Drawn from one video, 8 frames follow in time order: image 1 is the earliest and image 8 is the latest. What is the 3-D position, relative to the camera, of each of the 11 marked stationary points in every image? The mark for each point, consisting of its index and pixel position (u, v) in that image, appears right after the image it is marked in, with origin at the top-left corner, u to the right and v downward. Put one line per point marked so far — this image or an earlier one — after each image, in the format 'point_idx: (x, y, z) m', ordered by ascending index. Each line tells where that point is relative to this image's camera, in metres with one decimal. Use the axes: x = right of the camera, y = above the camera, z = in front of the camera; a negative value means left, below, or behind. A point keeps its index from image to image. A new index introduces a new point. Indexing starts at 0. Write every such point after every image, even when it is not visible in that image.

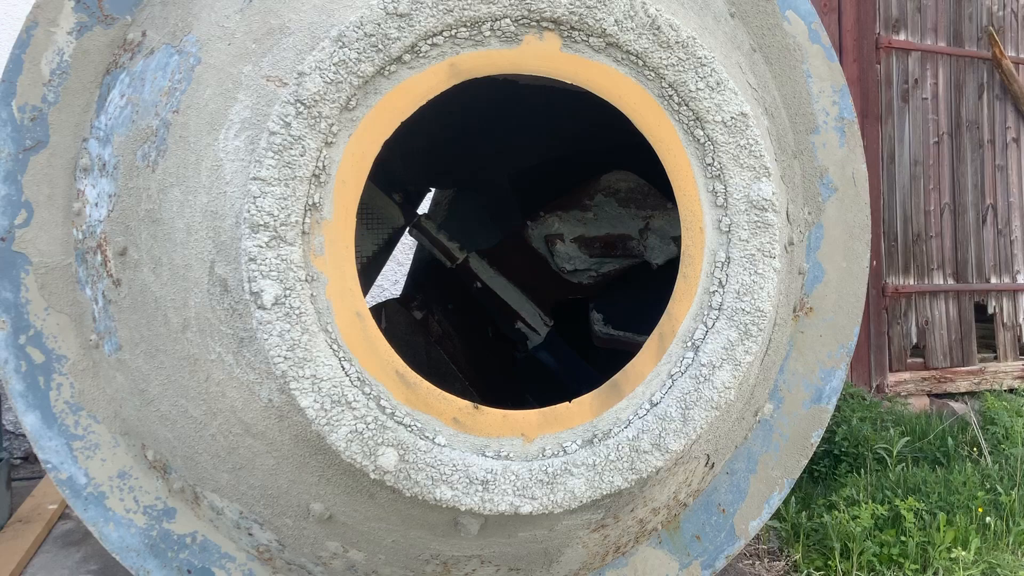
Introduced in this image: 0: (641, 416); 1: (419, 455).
0: (+0.2, -0.1, +1.1) m
1: (-0.1, -0.2, +1.0) m
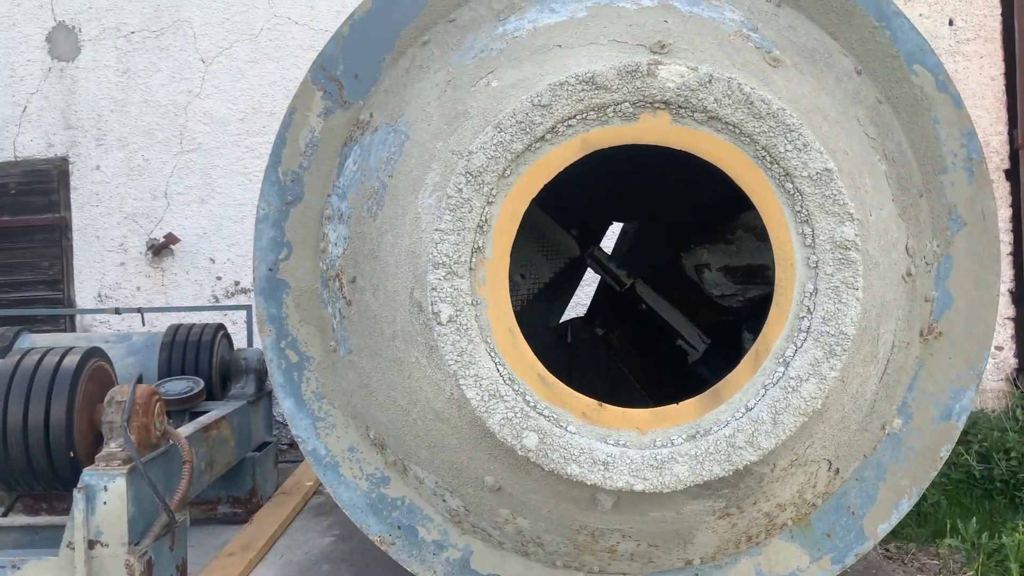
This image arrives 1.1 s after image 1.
0: (+0.3, -0.2, +1.3) m
1: (+0.1, -0.2, +1.4) m
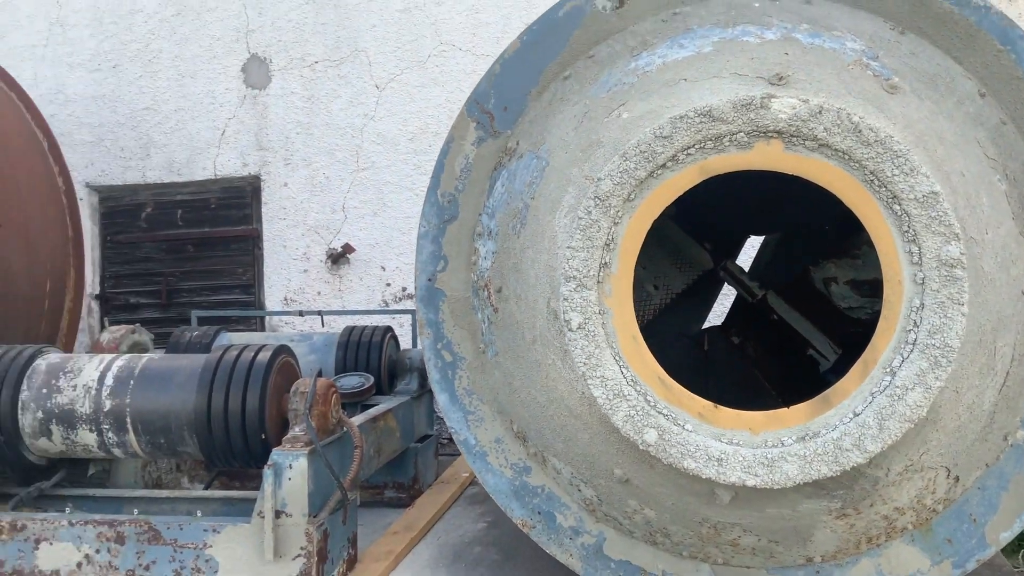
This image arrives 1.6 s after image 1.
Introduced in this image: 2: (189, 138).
0: (+0.5, -0.2, +1.5) m
1: (+0.3, -0.2, +1.5) m
2: (-1.4, +0.7, +4.1) m
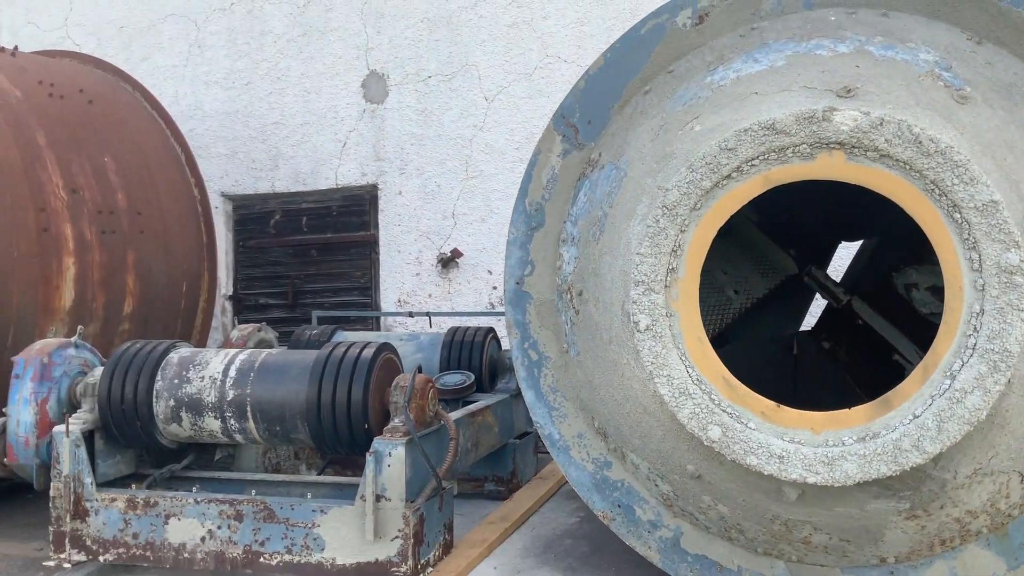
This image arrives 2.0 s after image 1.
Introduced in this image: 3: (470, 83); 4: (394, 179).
0: (+0.6, -0.2, +1.5) m
1: (+0.4, -0.2, +1.6) m
2: (-0.9, +0.6, +4.4) m
3: (-0.2, +0.9, +4.2) m
4: (-0.5, +0.5, +4.3) m
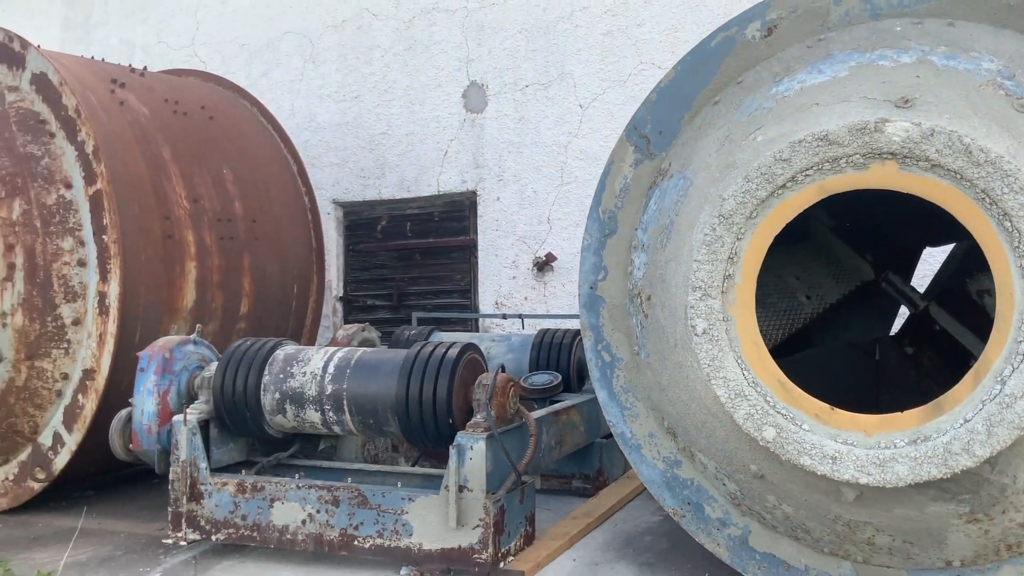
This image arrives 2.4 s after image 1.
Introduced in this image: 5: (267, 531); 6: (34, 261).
0: (+0.7, -0.2, +1.5) m
1: (+0.5, -0.3, +1.6) m
2: (-0.5, +0.6, +4.6) m
3: (+0.2, +0.9, +4.3) m
4: (-0.1, +0.5, +4.4) m
5: (-0.7, -0.7, +2.5) m
6: (-1.5, +0.1, +2.9) m
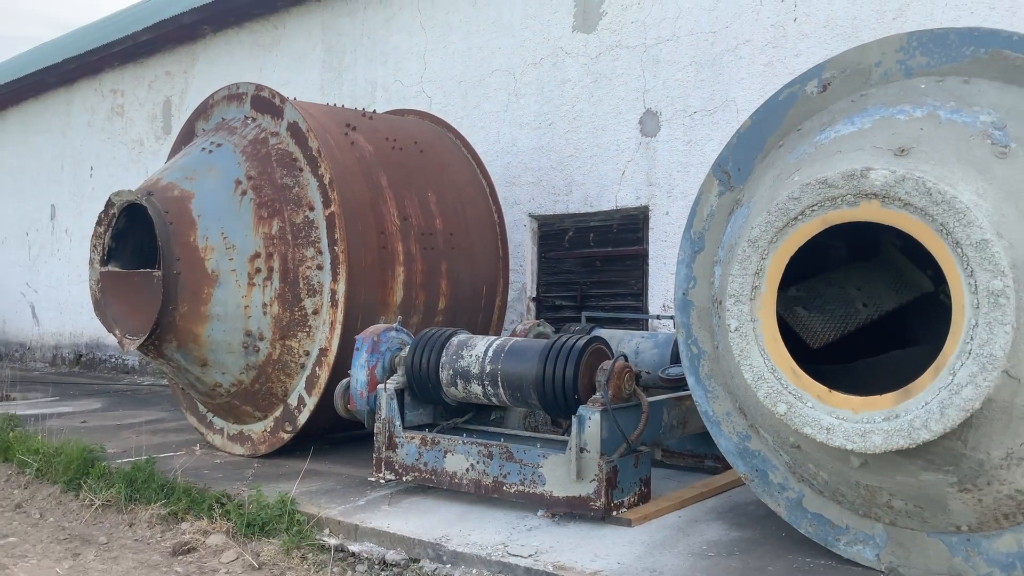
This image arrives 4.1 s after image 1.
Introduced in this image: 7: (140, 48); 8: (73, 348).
0: (+0.9, -0.3, +2.0) m
1: (+0.7, -0.3, +2.1) m
2: (+0.5, +0.6, +5.2) m
3: (+1.1, +0.9, +4.8) m
4: (+0.8, +0.5, +5.0) m
5: (-0.2, -0.7, +3.3) m
6: (-0.9, +0.1, +3.8) m
7: (-3.4, +2.2, +8.4) m
8: (-4.3, -0.6, +9.2) m
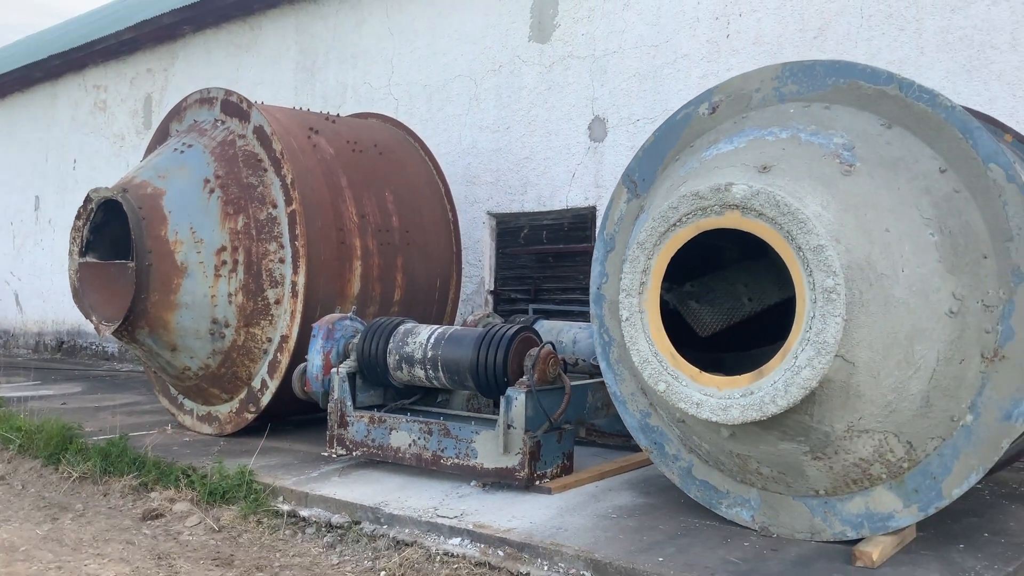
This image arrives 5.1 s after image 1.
0: (+0.6, -0.2, +2.3) m
1: (+0.4, -0.3, +2.5) m
2: (+0.2, +0.7, +5.6) m
3: (+0.9, +0.9, +5.1) m
4: (+0.6, +0.5, +5.3) m
5: (-0.5, -0.6, +3.6) m
6: (-1.2, +0.1, +4.2) m
7: (-3.6, +2.3, +8.7) m
8: (-4.6, -0.5, +9.5) m
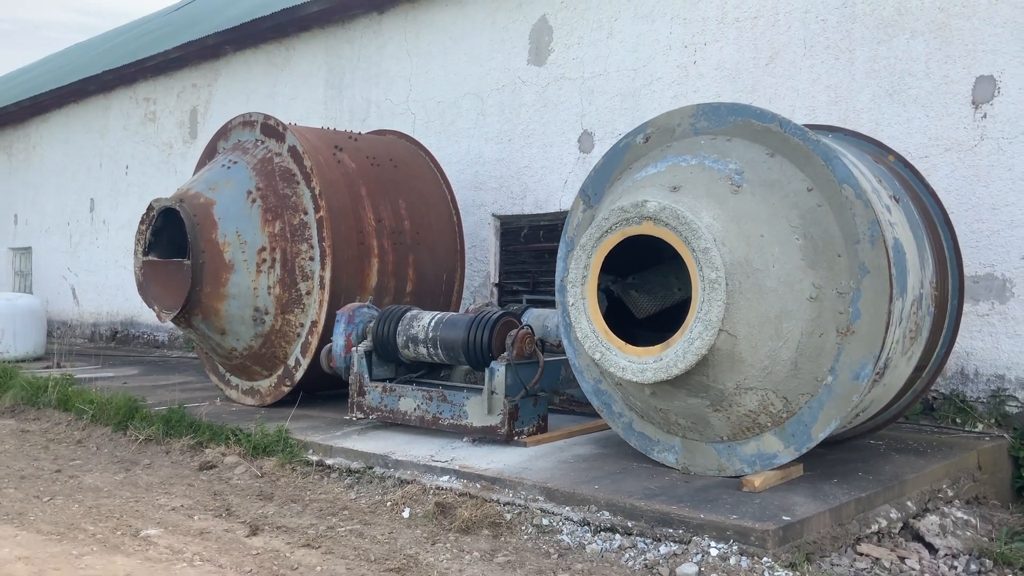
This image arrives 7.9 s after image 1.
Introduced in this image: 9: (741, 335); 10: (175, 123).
0: (+0.5, -0.2, +3.1) m
1: (+0.3, -0.2, +3.3) m
2: (+0.2, +0.7, +6.3) m
3: (+0.9, +0.9, +5.9) m
4: (+0.6, +0.5, +6.1) m
5: (-0.5, -0.6, +4.4) m
6: (-1.2, +0.2, +5.0) m
7: (-3.5, +2.3, +9.6) m
8: (-4.5, -0.4, +10.4) m
9: (+0.8, -0.2, +3.1) m
10: (-3.5, +1.7, +9.7) m
